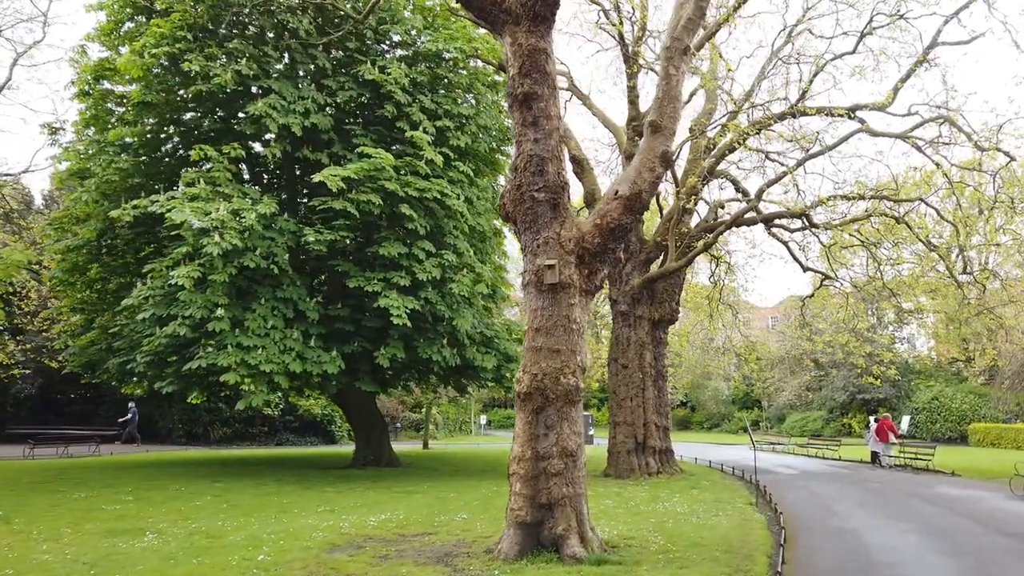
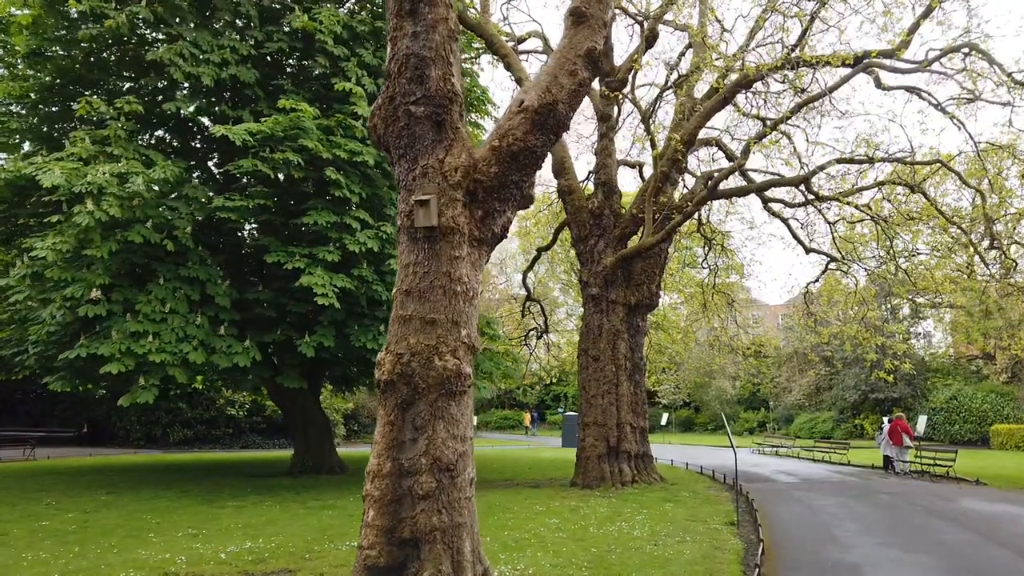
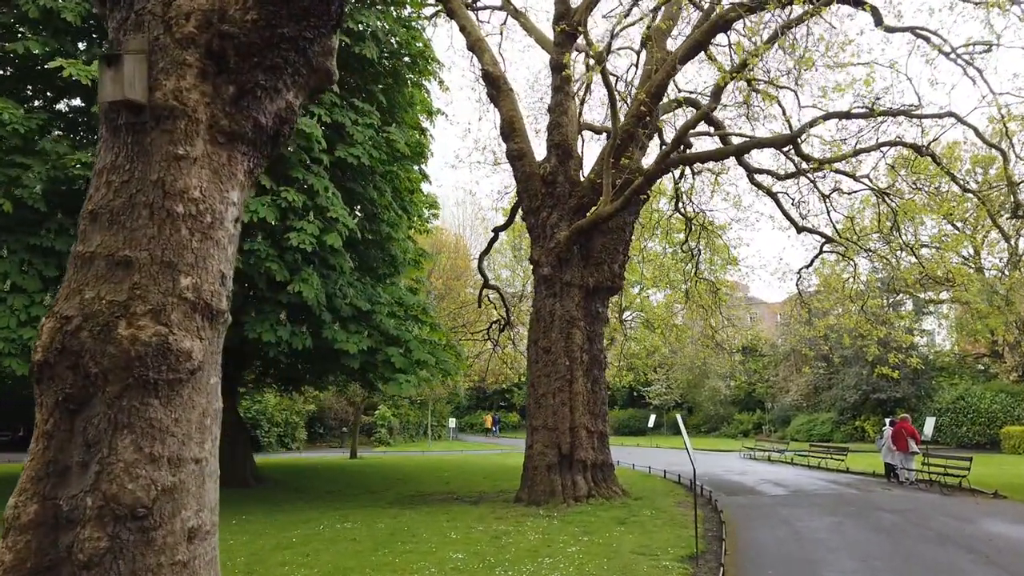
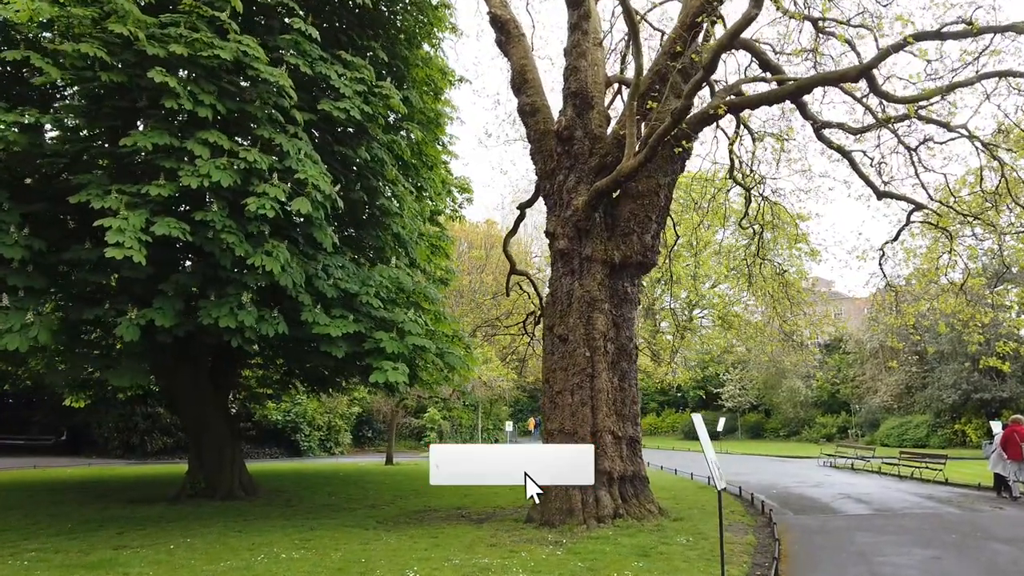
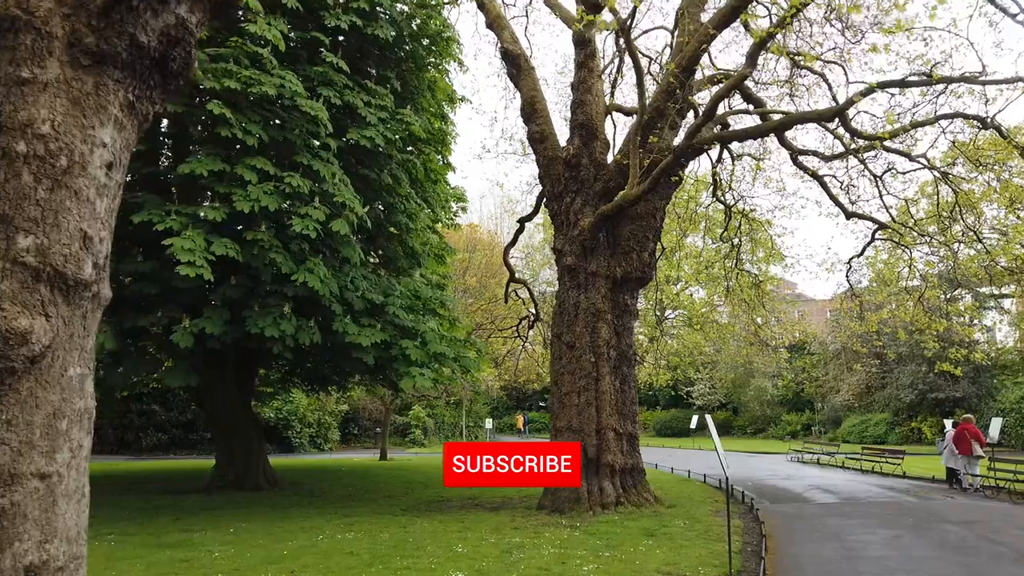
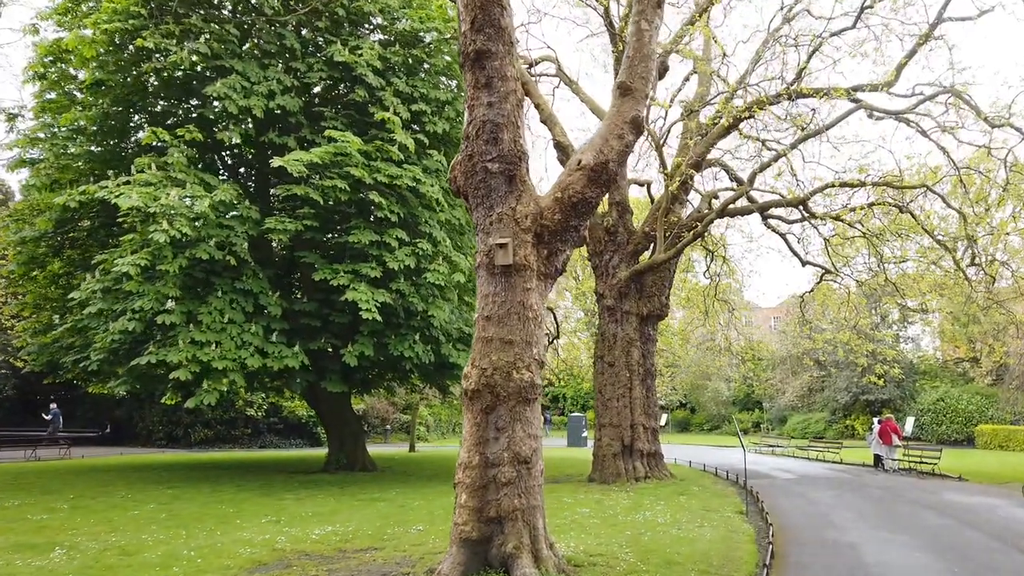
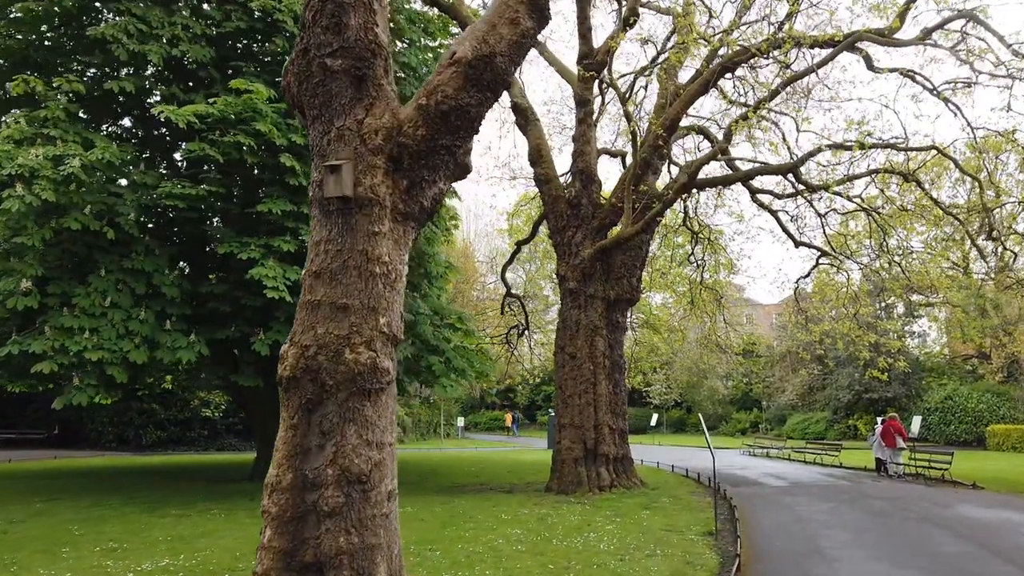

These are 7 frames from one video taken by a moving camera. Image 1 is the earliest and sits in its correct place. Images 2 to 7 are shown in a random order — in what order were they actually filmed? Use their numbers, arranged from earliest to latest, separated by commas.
6, 2, 7, 3, 5, 4
